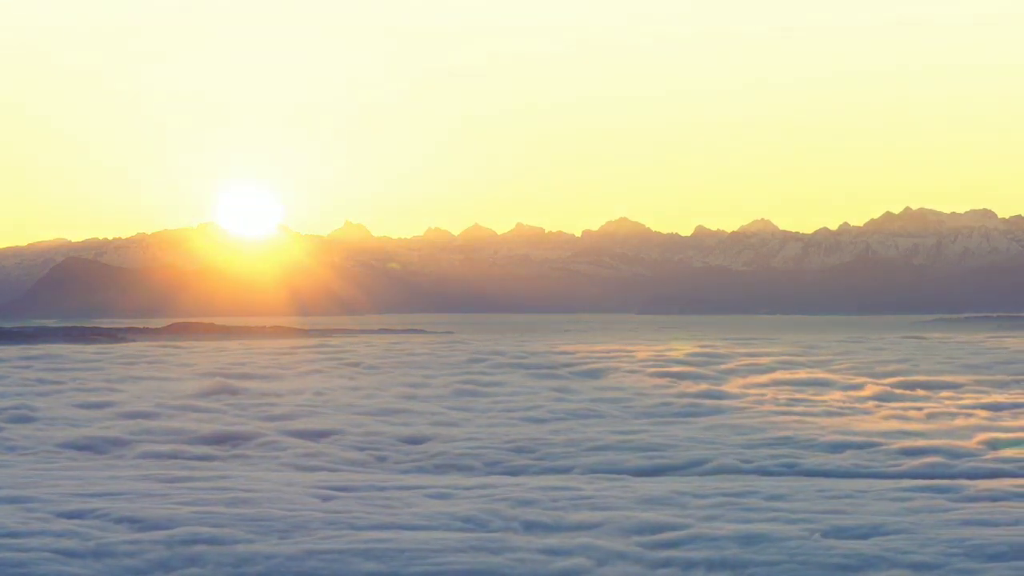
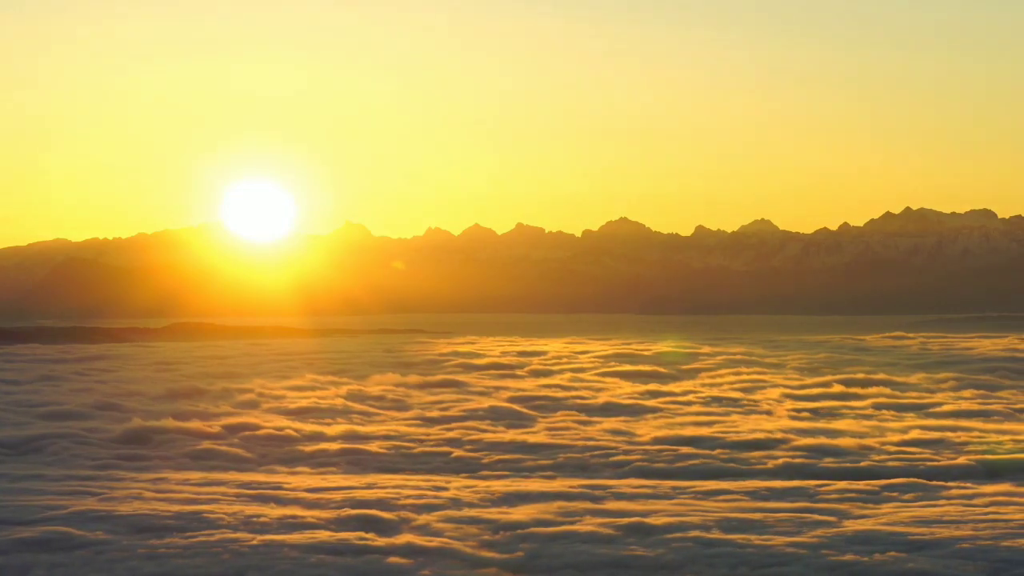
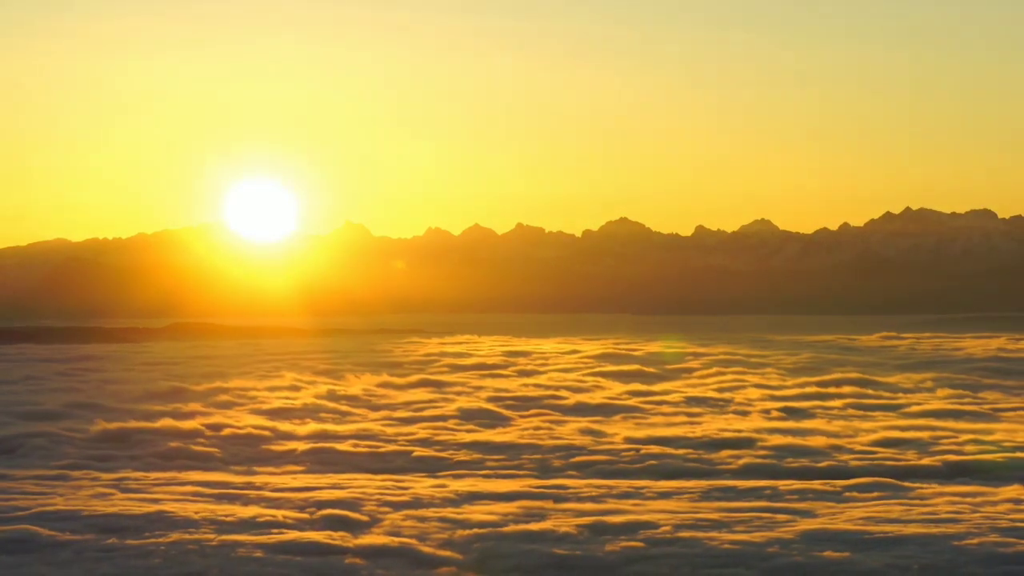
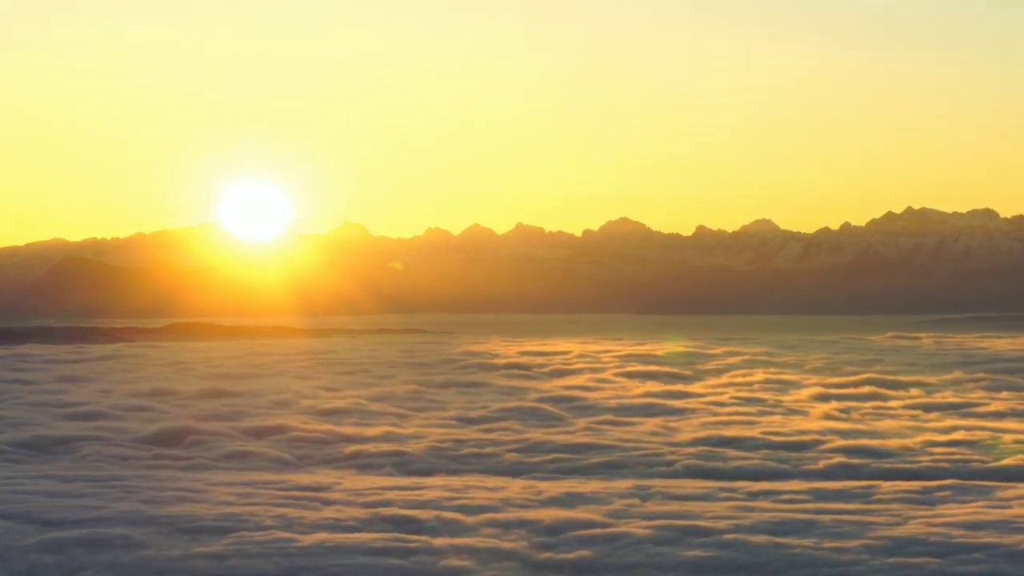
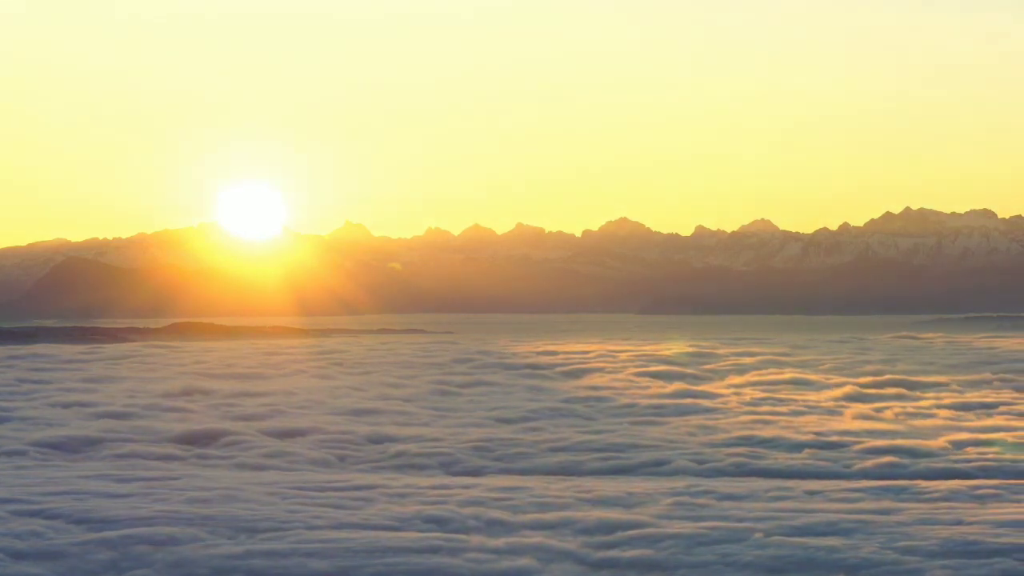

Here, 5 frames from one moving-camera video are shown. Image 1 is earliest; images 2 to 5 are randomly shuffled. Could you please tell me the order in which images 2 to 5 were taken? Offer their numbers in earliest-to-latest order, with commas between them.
5, 4, 2, 3
